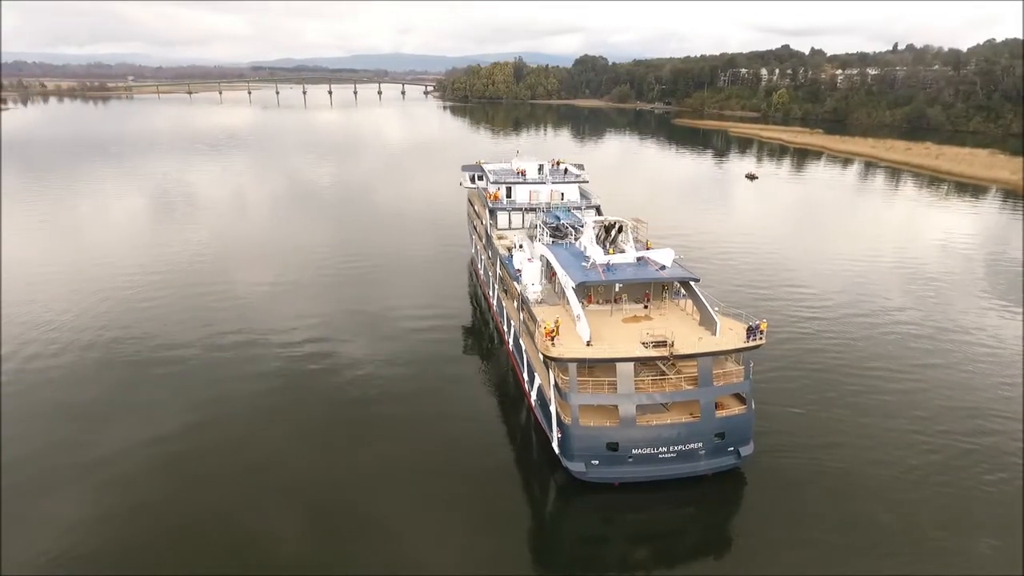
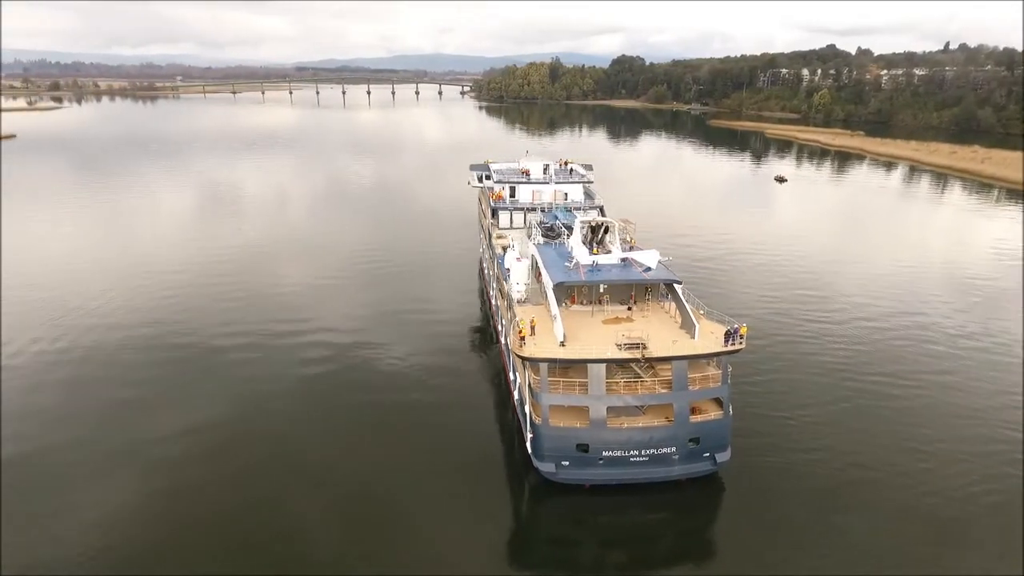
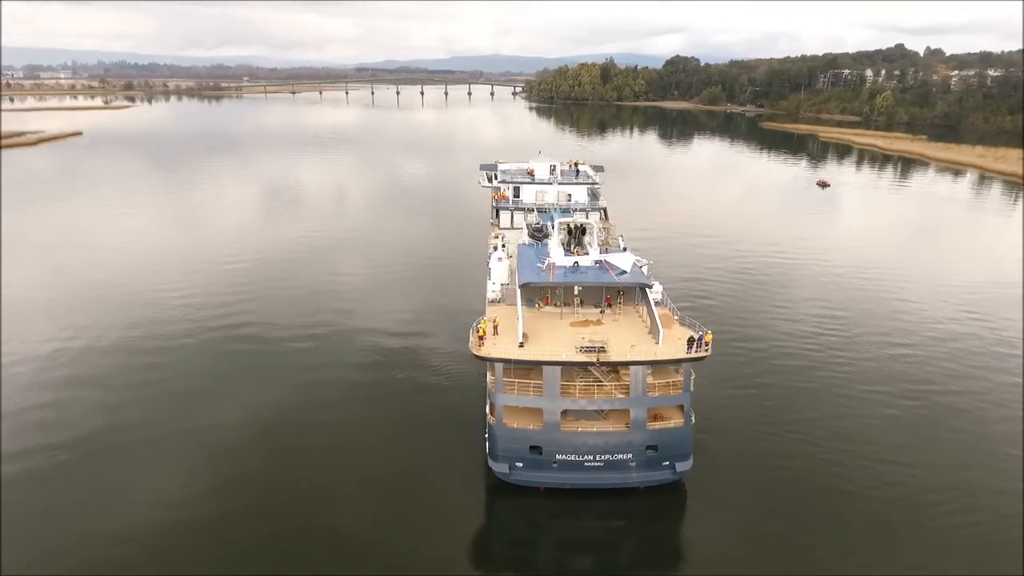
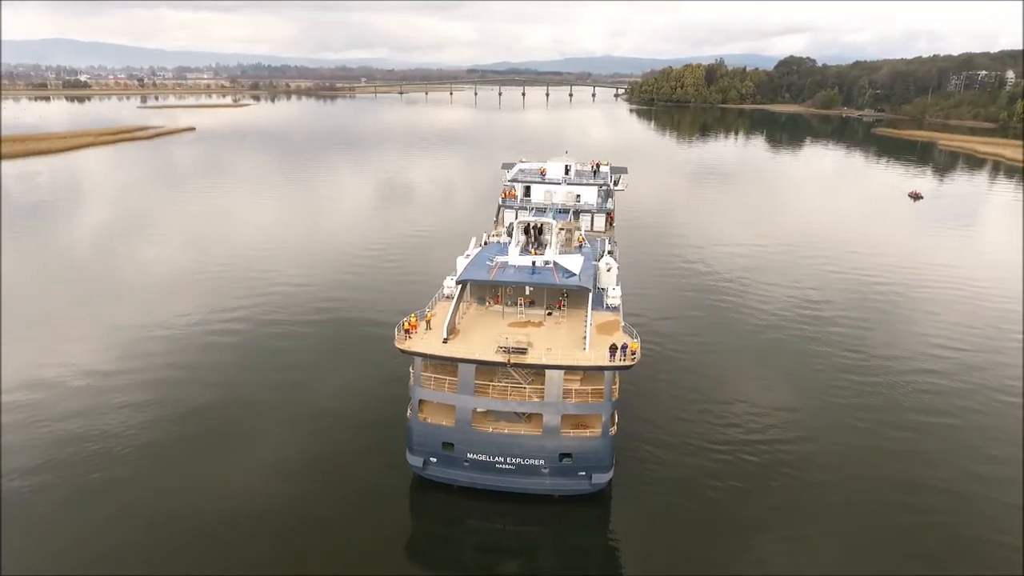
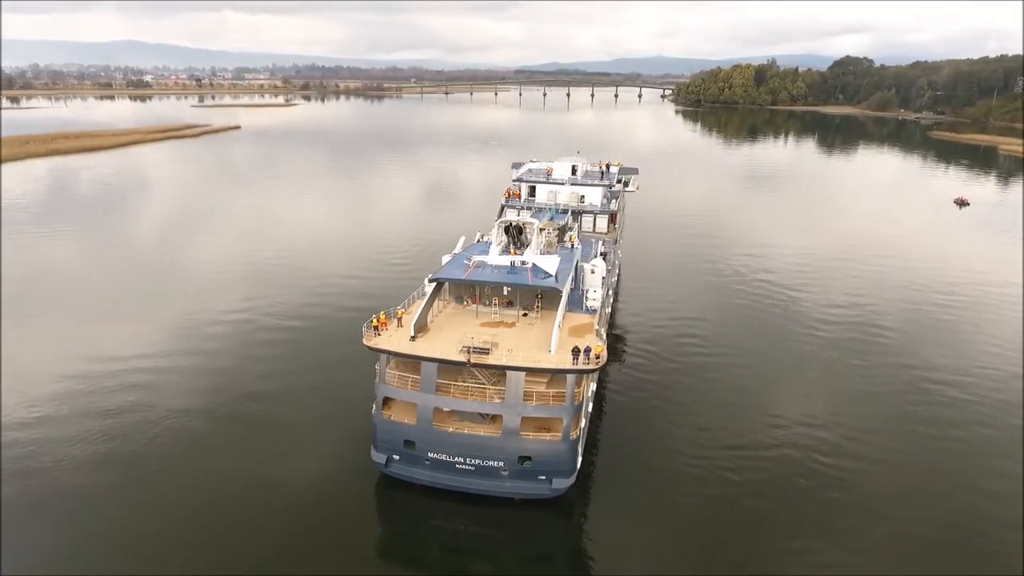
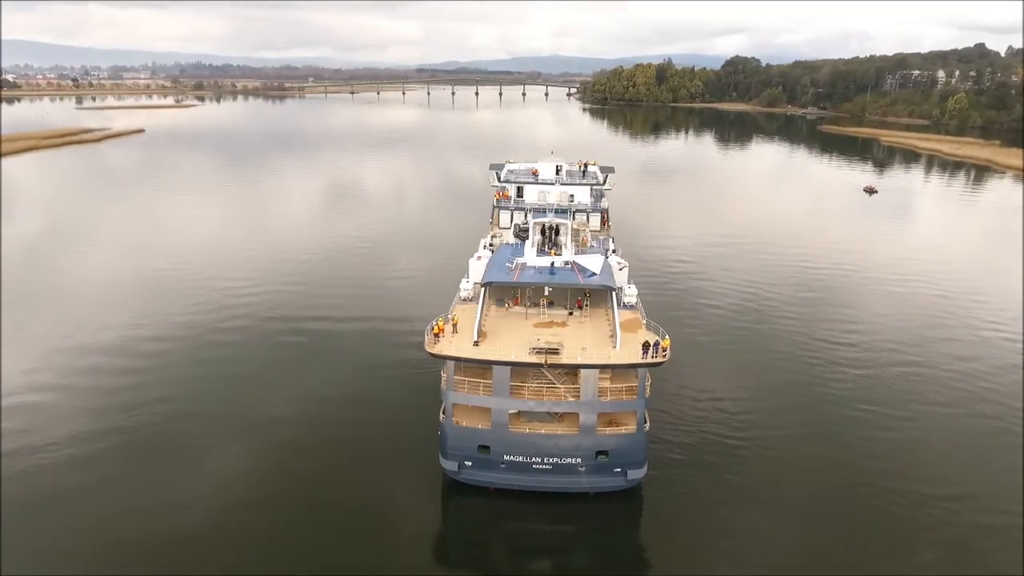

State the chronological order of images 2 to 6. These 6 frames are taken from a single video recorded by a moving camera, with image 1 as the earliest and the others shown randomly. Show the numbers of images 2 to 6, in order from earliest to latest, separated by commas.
2, 3, 6, 4, 5
